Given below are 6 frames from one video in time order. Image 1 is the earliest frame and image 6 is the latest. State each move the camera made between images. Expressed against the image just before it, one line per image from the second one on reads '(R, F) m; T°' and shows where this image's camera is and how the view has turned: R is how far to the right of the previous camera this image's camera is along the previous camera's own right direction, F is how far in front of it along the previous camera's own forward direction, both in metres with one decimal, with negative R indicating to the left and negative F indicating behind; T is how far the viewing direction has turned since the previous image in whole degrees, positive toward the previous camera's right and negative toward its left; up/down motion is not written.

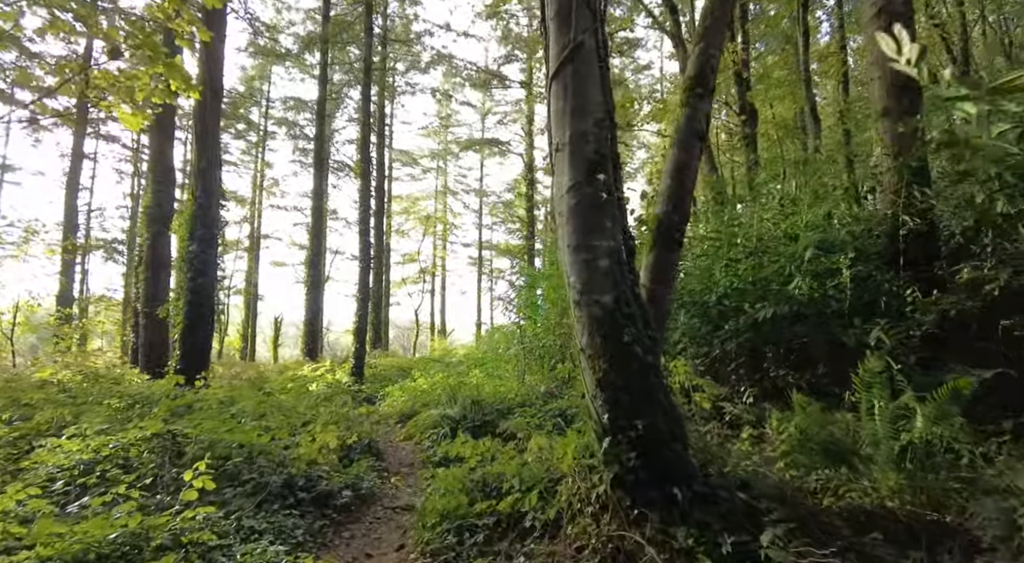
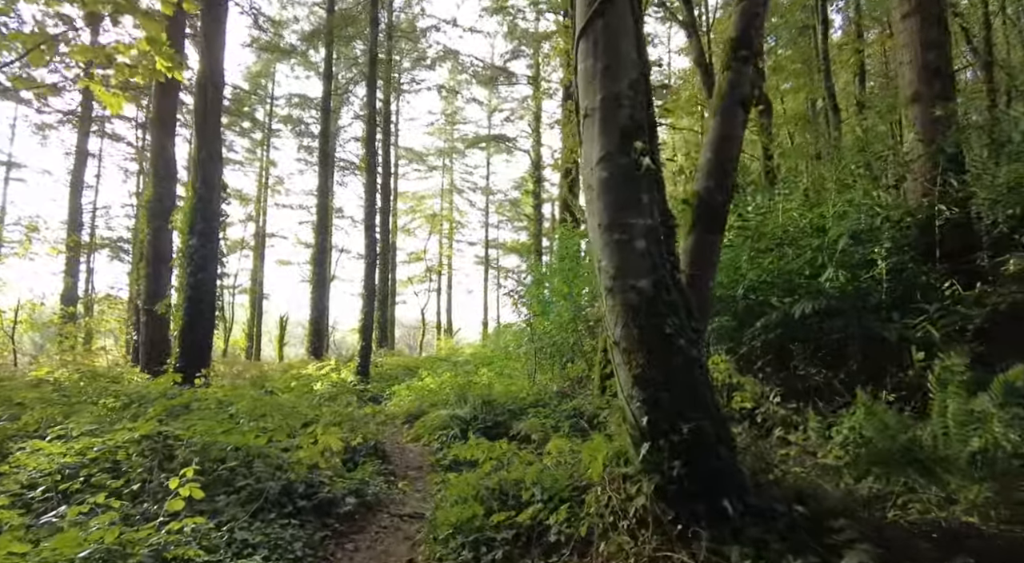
(-0.1, +0.4) m; -1°
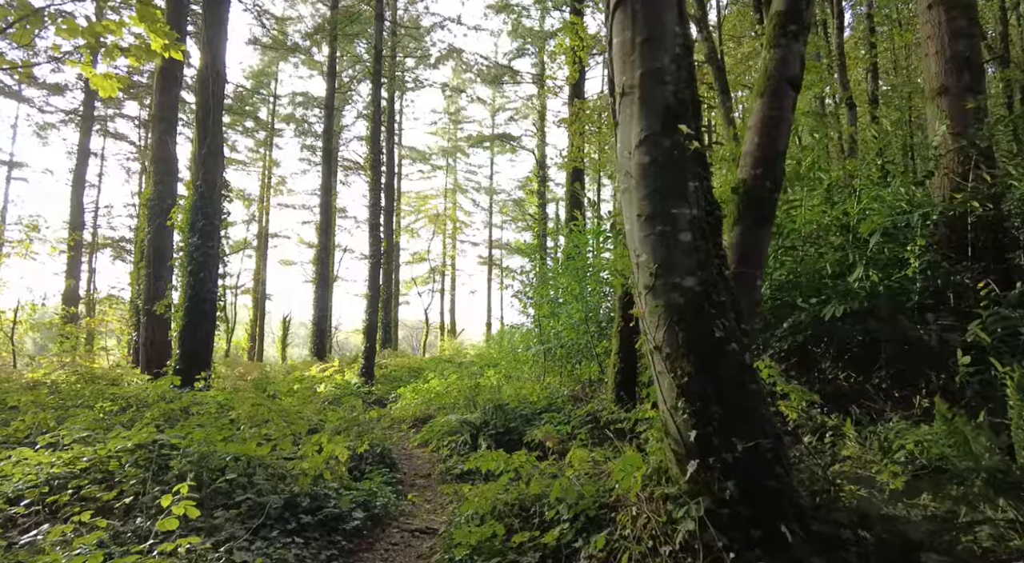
(-0.1, +0.3) m; 0°
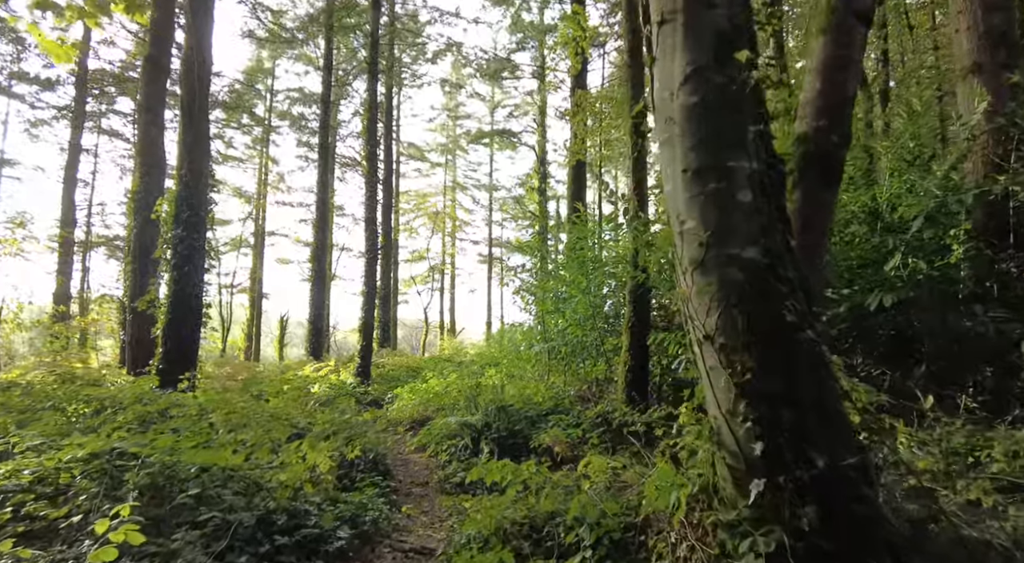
(0.0, +0.5) m; 0°
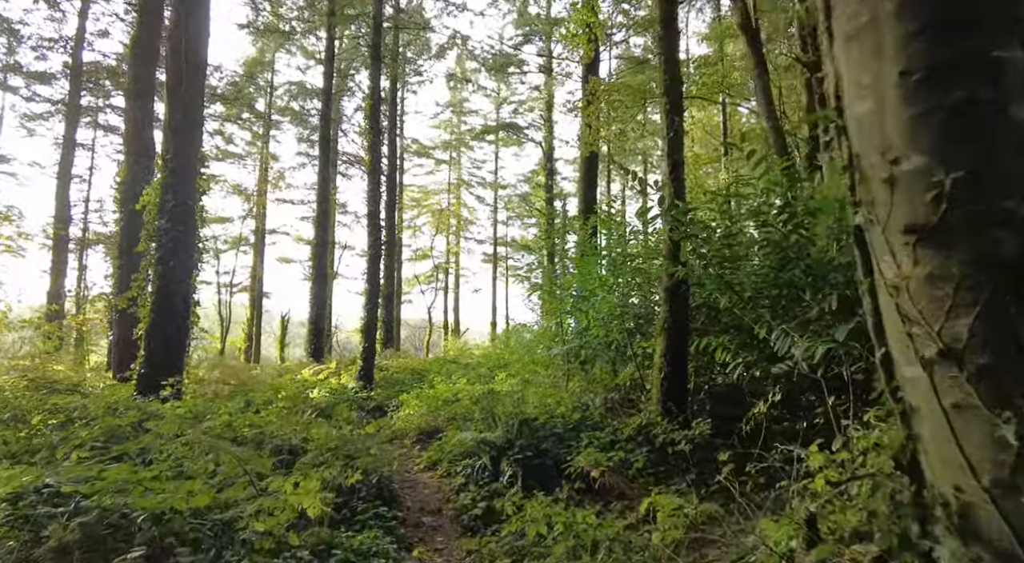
(-0.2, +0.8) m; 0°
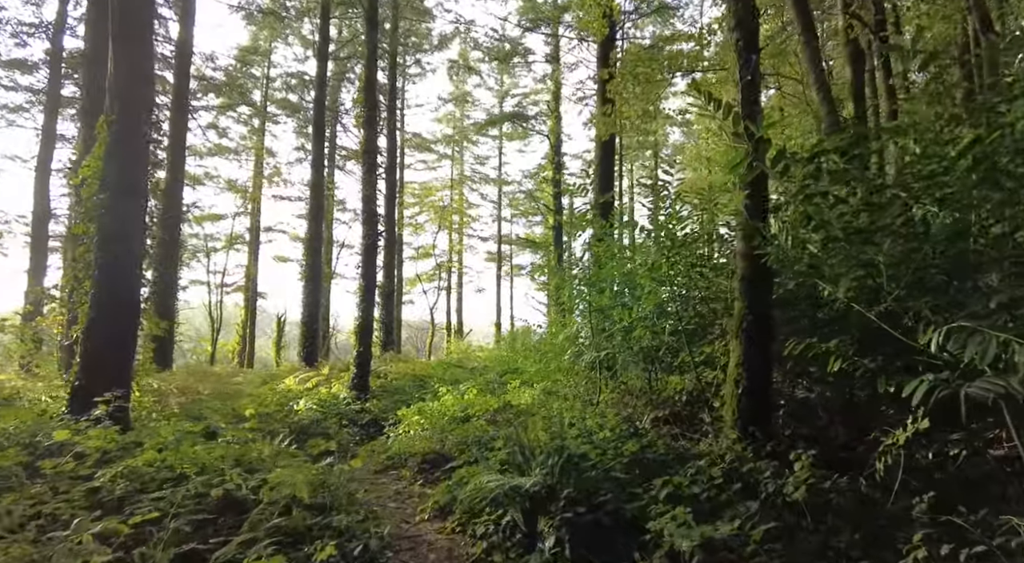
(-0.2, +1.5) m; 0°
